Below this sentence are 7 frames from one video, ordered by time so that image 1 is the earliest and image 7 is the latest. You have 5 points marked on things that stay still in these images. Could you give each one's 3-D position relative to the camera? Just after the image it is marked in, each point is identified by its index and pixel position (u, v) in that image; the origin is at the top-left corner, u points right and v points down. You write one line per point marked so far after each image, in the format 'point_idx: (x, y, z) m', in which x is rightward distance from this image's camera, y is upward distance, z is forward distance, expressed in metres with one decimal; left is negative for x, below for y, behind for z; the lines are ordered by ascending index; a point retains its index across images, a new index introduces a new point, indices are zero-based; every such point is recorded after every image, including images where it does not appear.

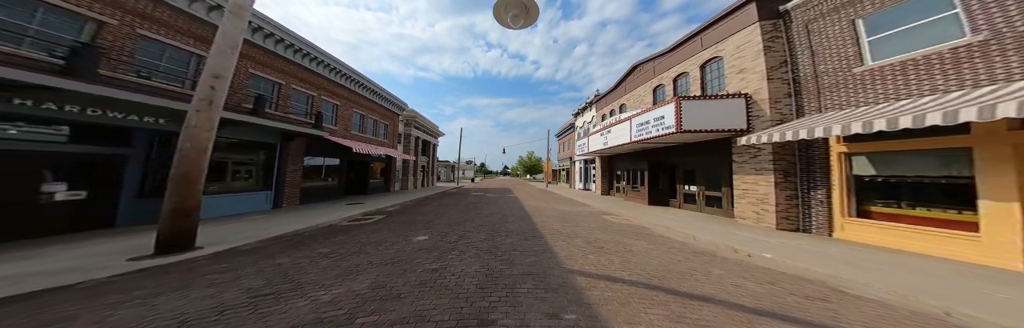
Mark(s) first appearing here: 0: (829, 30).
0: (+11.5, +5.0, +7.8) m
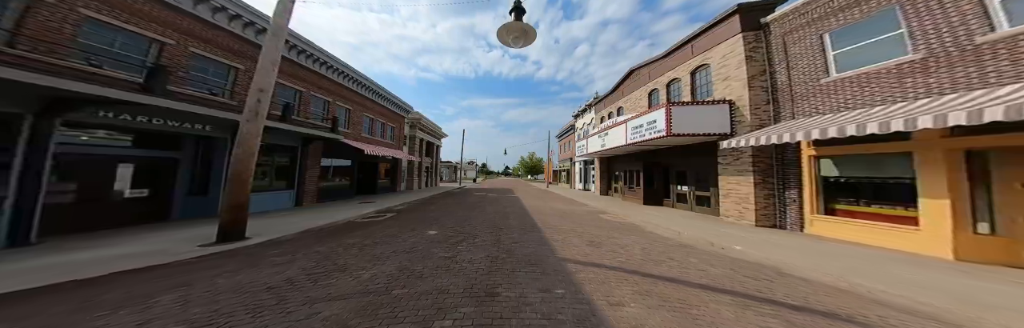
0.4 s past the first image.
0: (+11.6, +5.0, +8.5) m
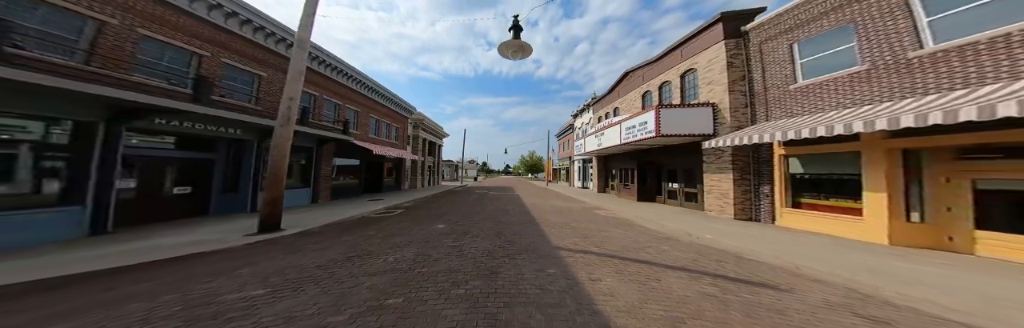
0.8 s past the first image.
0: (+11.5, +5.0, +9.3) m
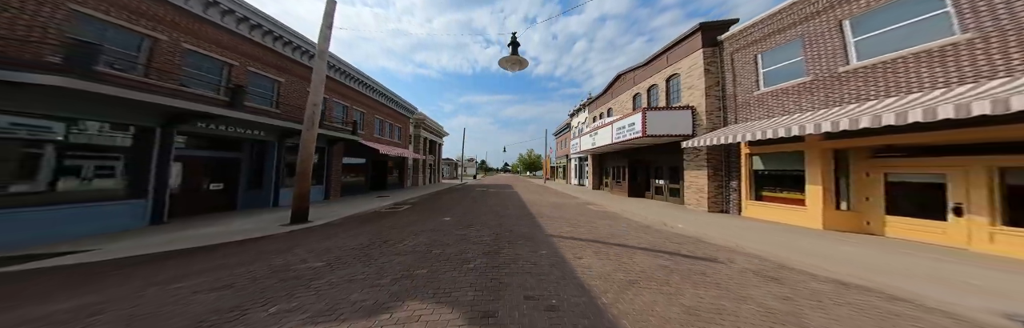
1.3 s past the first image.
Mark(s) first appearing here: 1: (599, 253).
0: (+11.4, +5.1, +10.4) m
1: (+2.3, -2.4, +5.7) m
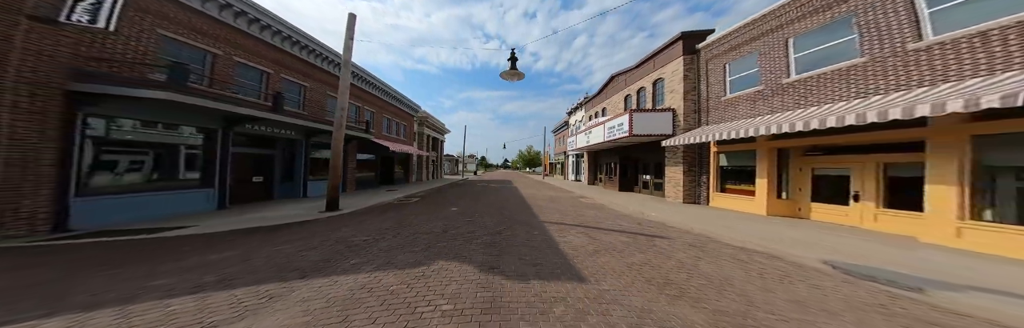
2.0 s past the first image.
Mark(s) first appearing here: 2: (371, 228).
0: (+11.3, +5.3, +11.7) m
1: (+2.3, -2.3, +7.2) m
2: (-4.6, -2.1, +7.0) m
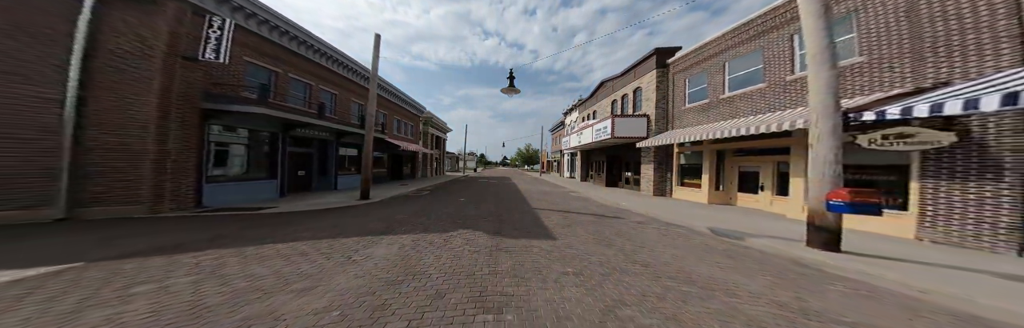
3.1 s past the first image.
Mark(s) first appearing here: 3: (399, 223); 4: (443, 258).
0: (+11.2, +5.4, +14.0) m
1: (+2.1, -2.3, +9.5) m
2: (-4.8, -2.0, +9.3) m
3: (-3.8, -2.0, +7.2) m
4: (-1.5, -2.0, +4.6) m
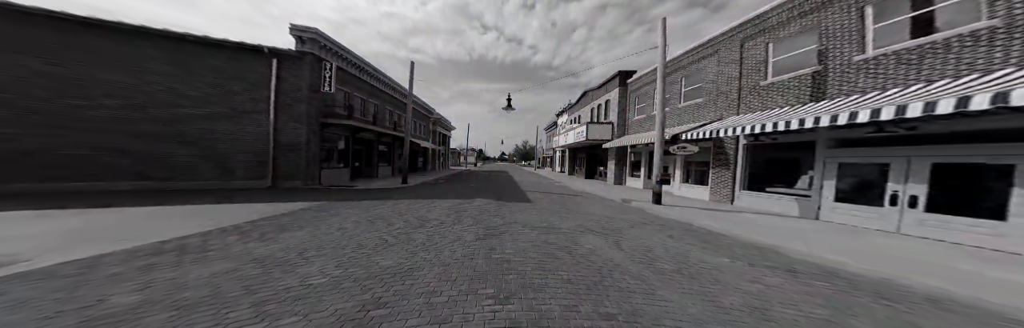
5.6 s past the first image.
0: (+10.9, +5.7, +18.7) m
1: (+1.9, -2.0, +14.3) m
2: (-5.0, -1.7, +14.0) m
3: (-4.1, -1.7, +11.9) m
4: (-1.7, -1.9, +9.3) m
